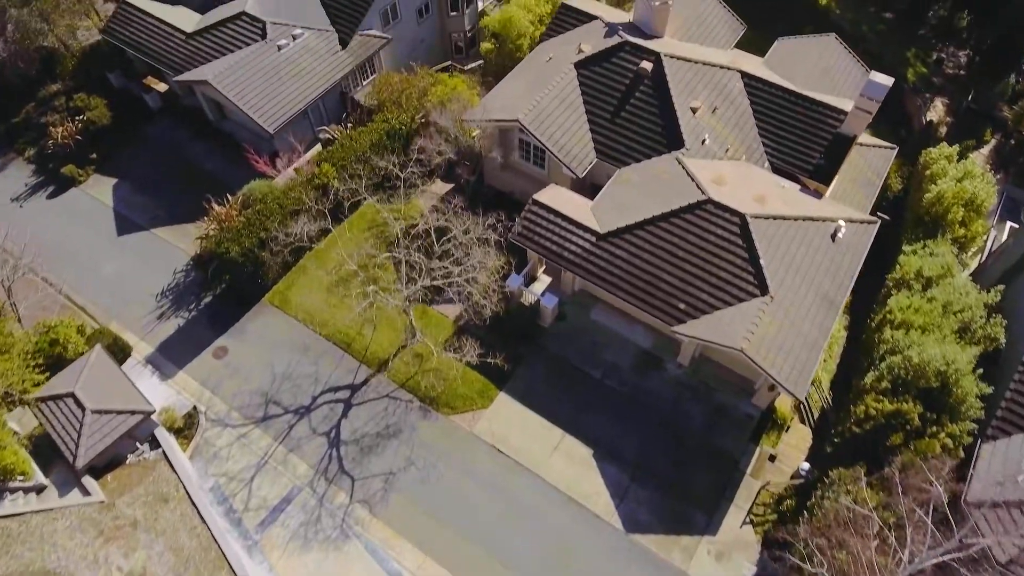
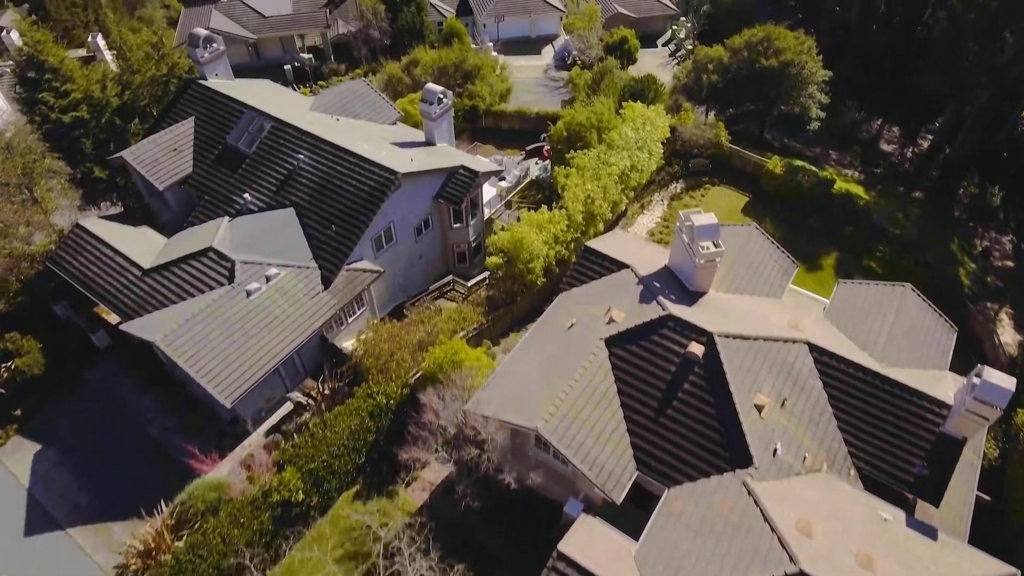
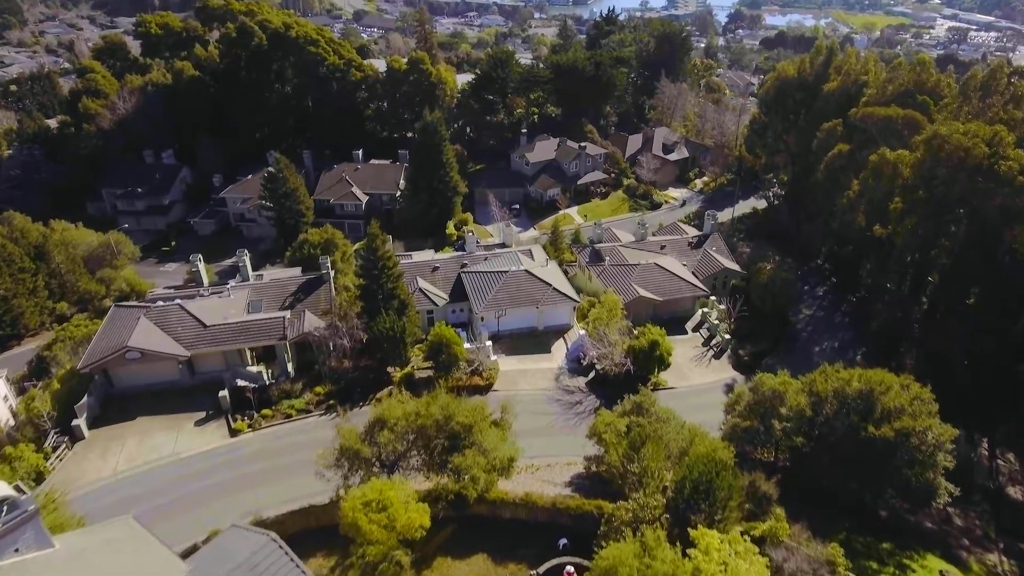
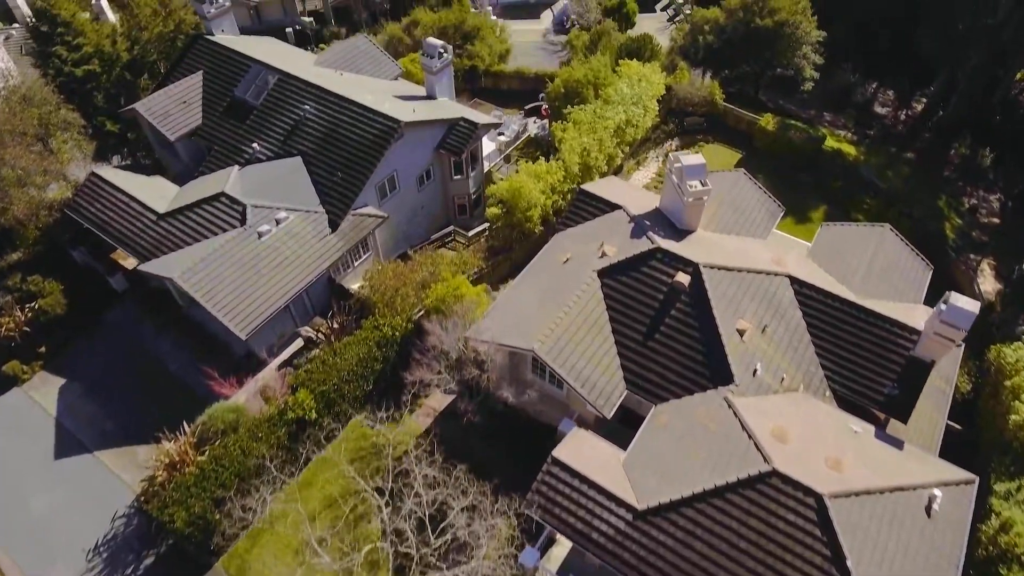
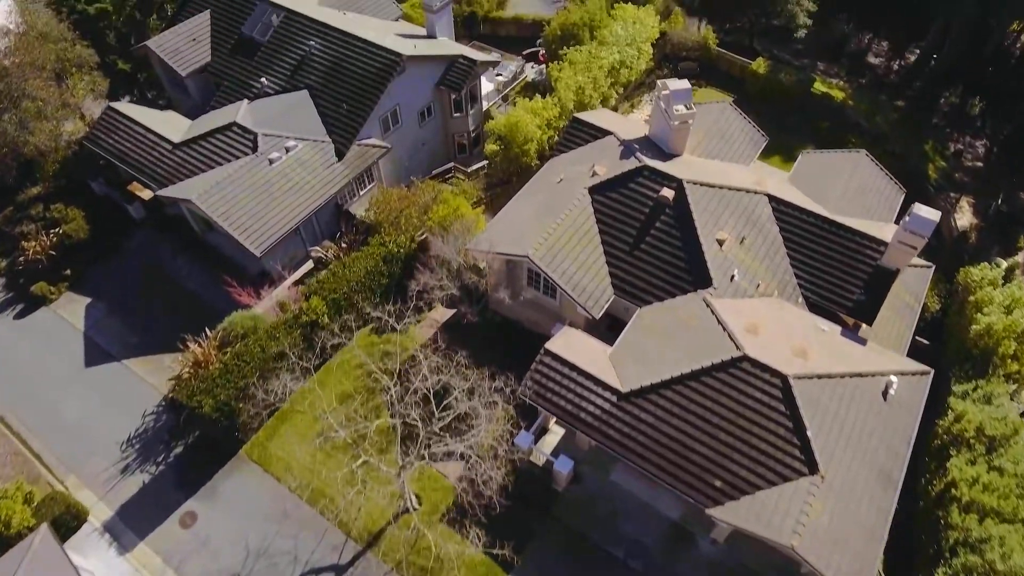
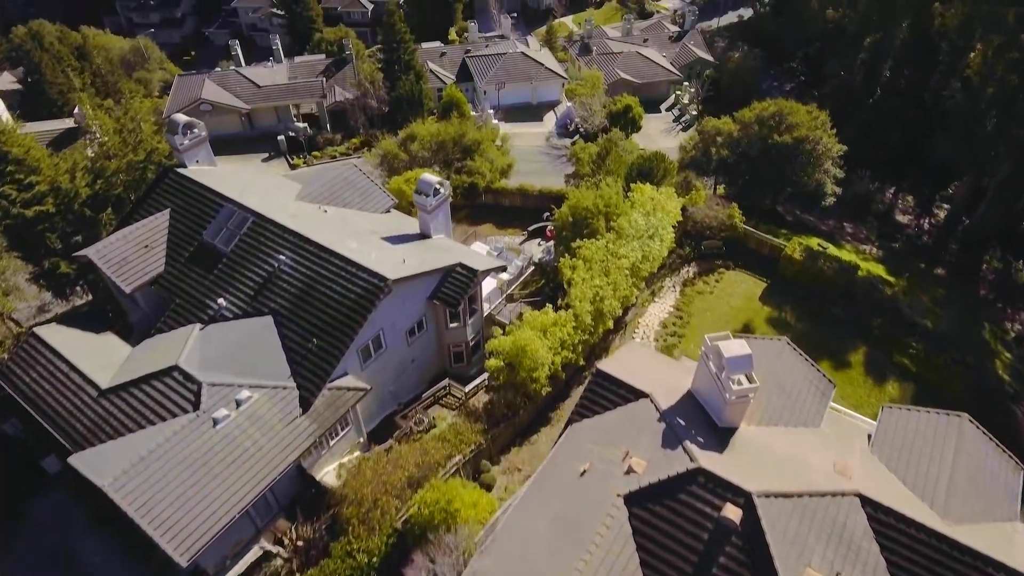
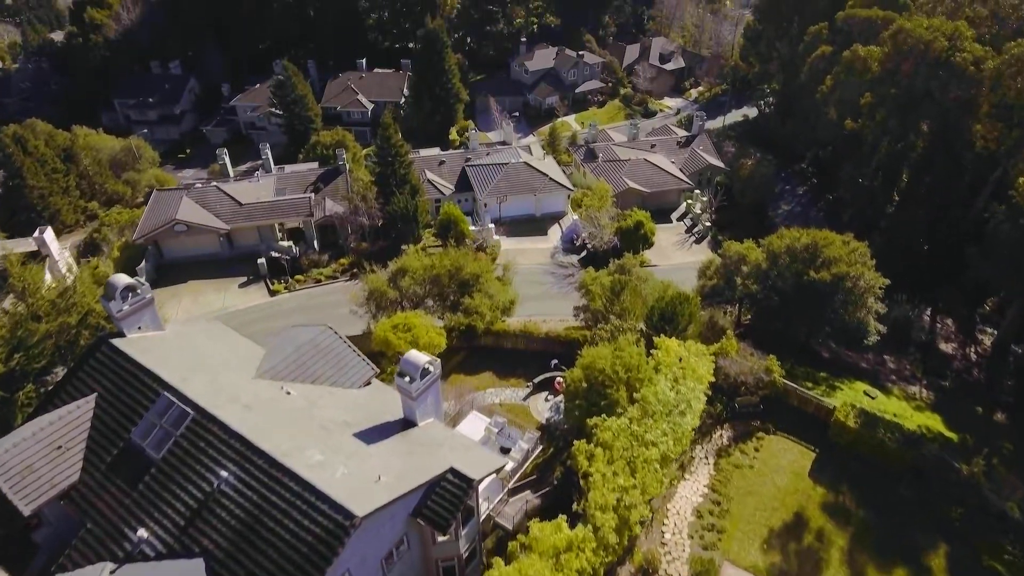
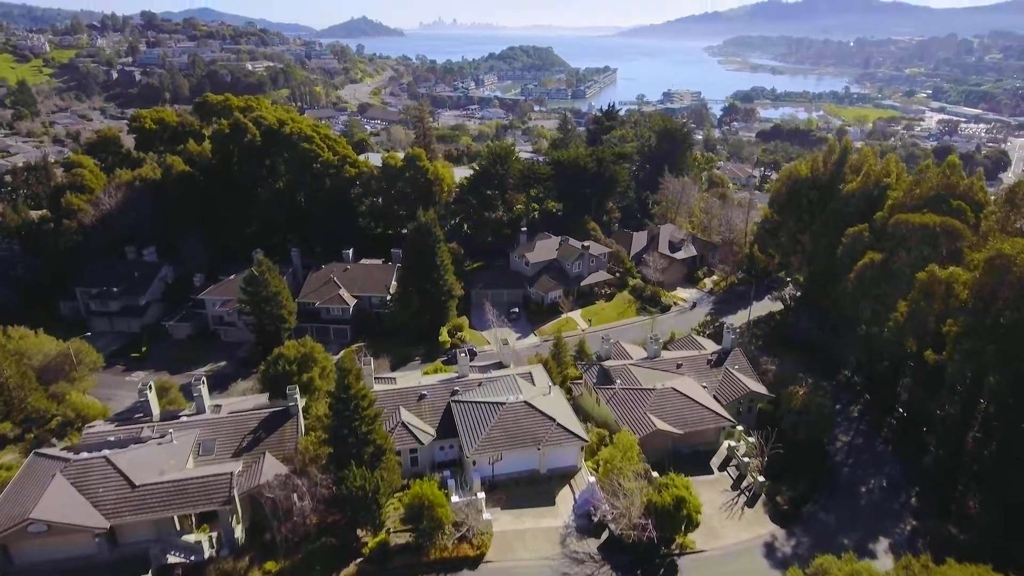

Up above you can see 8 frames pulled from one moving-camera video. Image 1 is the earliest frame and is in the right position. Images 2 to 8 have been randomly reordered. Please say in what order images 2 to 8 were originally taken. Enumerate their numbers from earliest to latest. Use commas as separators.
5, 4, 2, 6, 7, 3, 8
